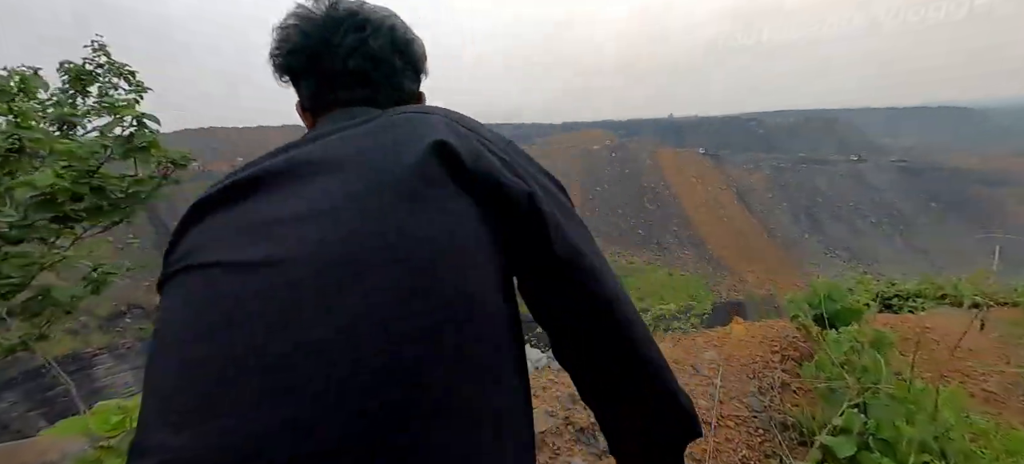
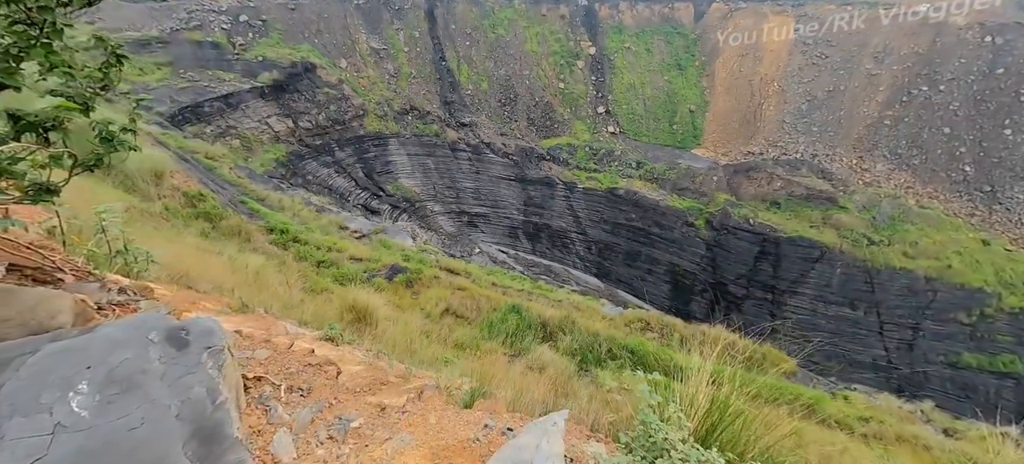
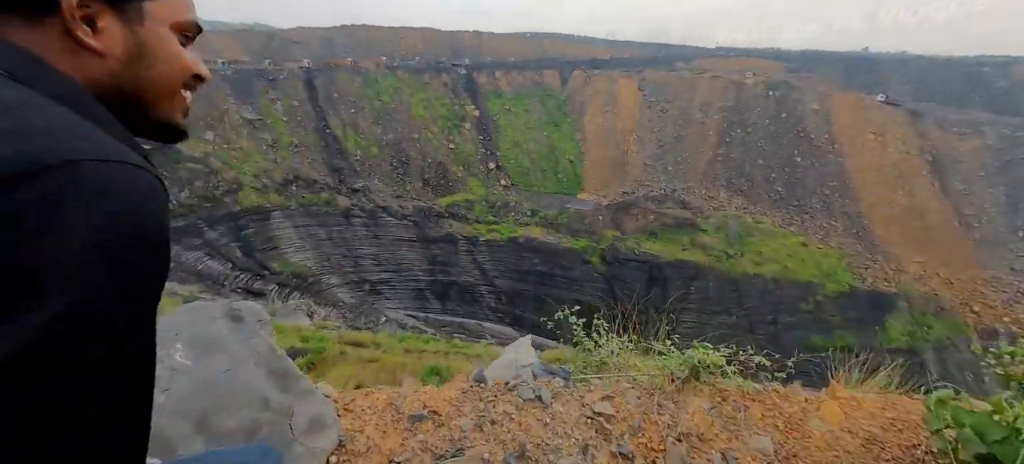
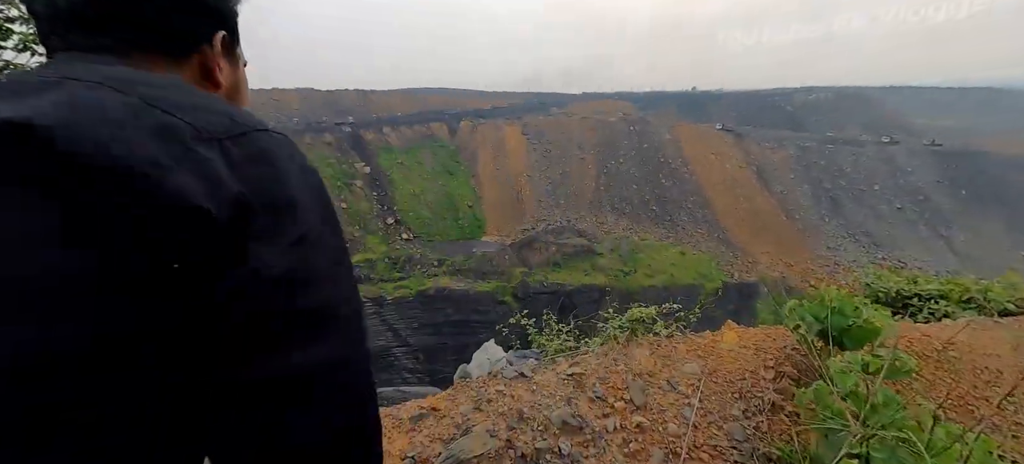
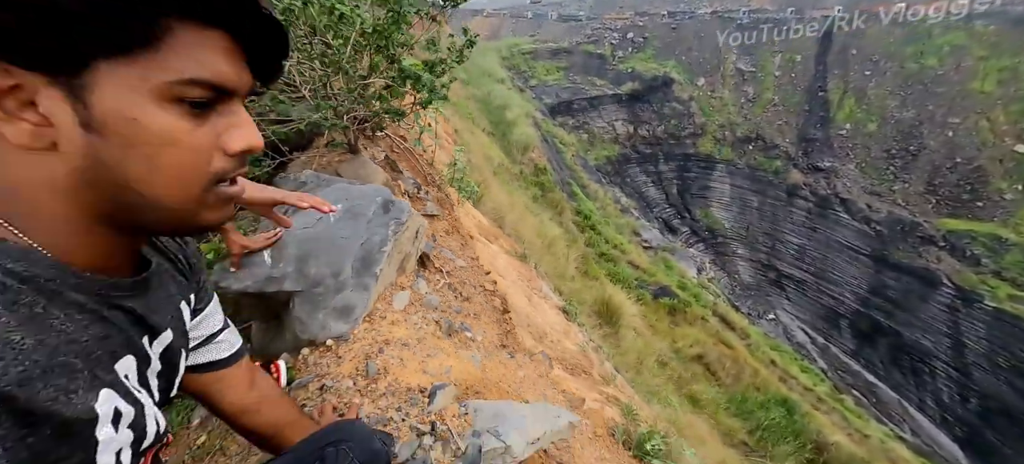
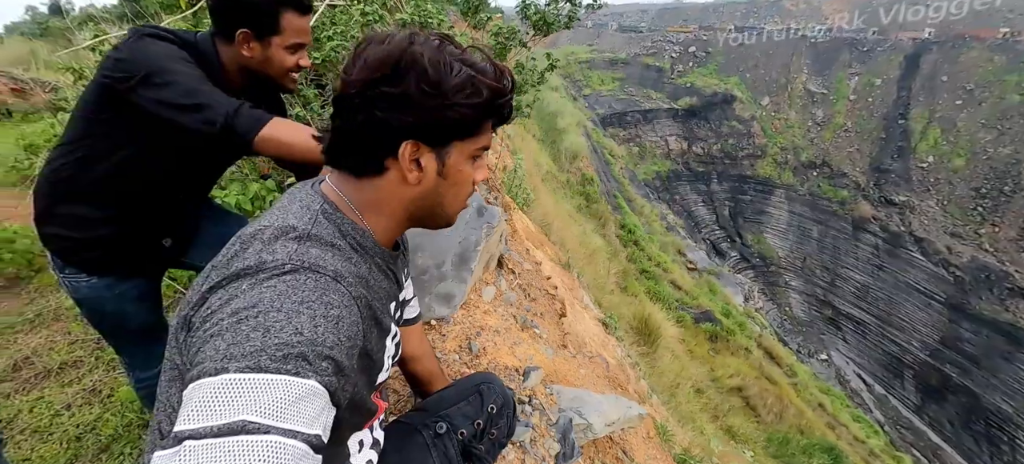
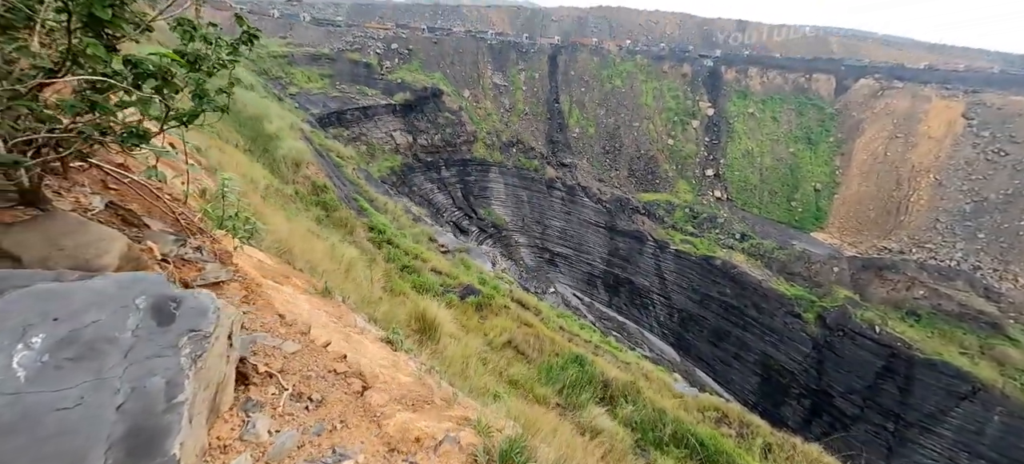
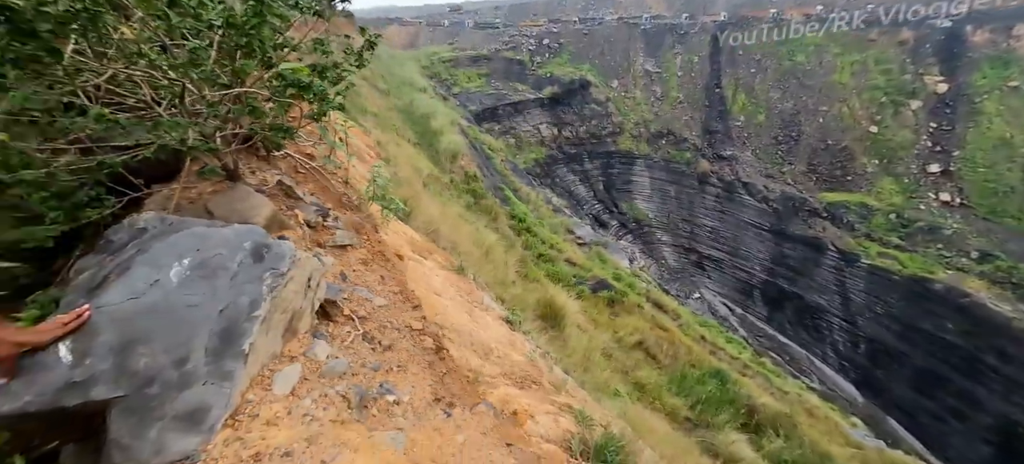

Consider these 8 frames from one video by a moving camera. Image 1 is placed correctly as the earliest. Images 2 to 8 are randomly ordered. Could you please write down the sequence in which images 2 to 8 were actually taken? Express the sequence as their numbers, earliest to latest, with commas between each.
4, 3, 2, 7, 8, 5, 6
